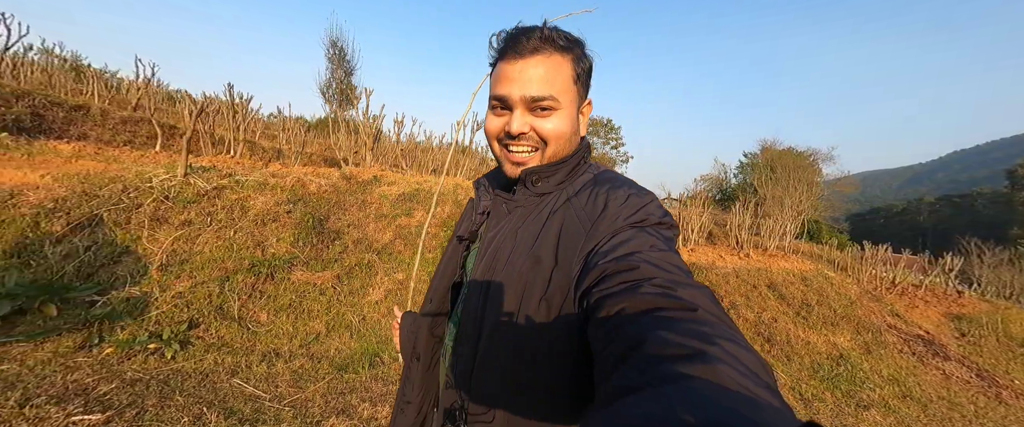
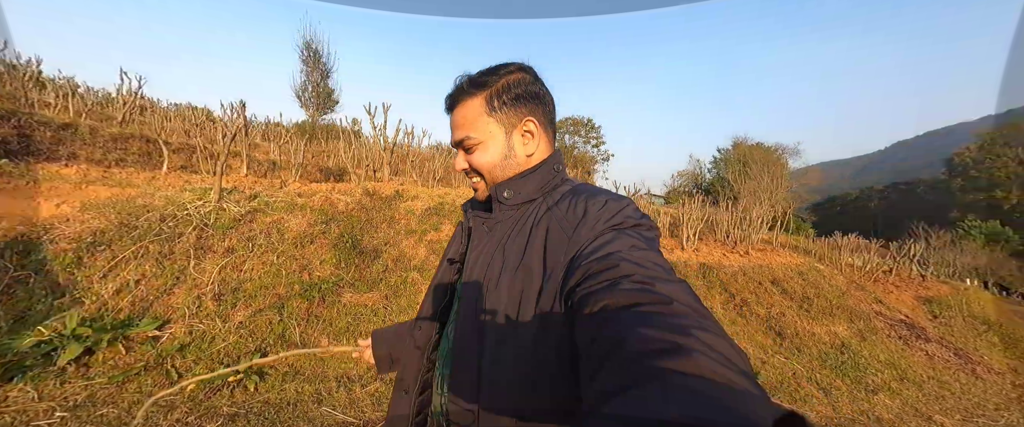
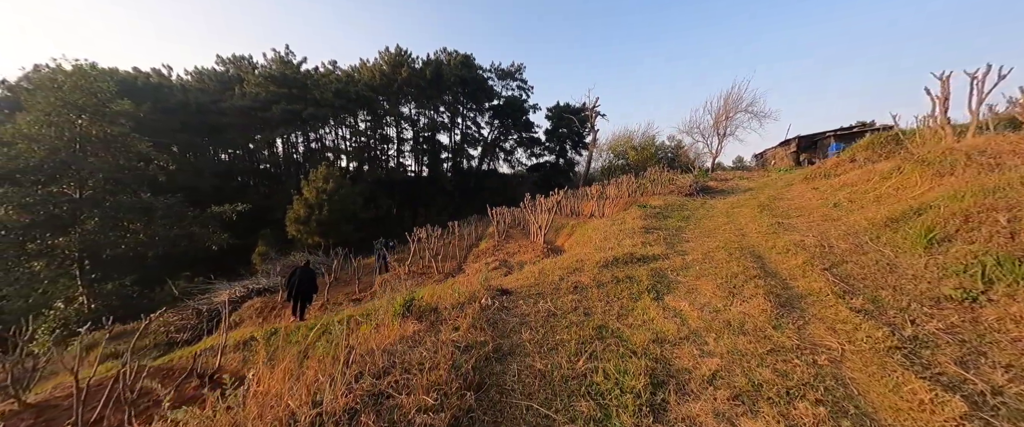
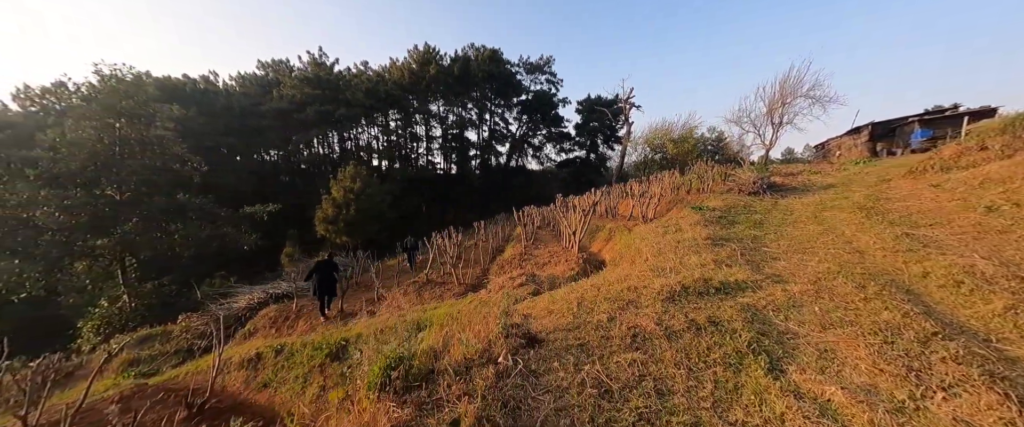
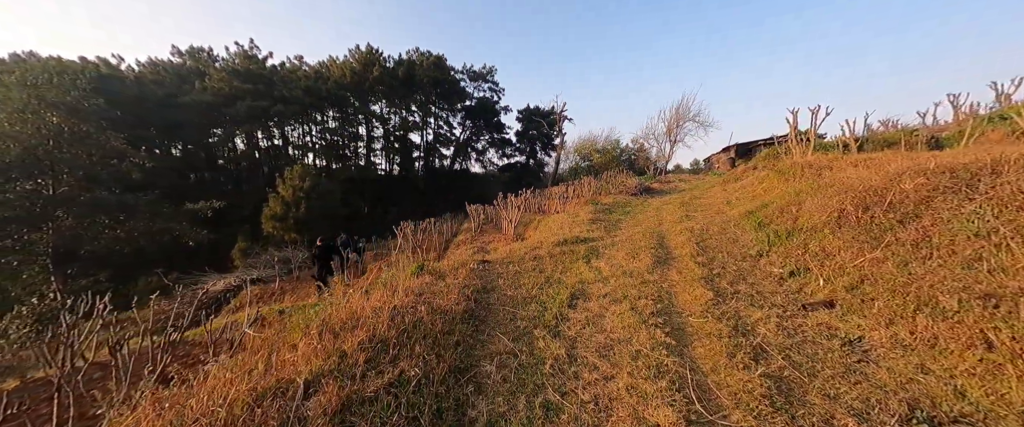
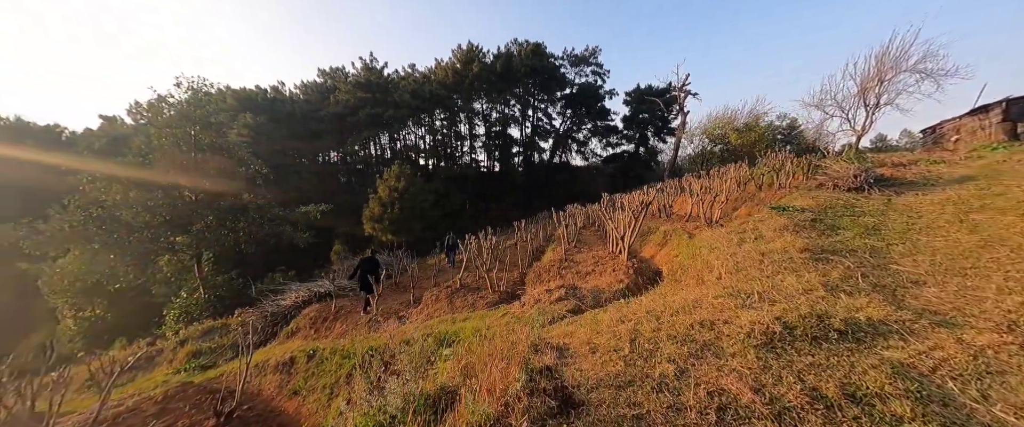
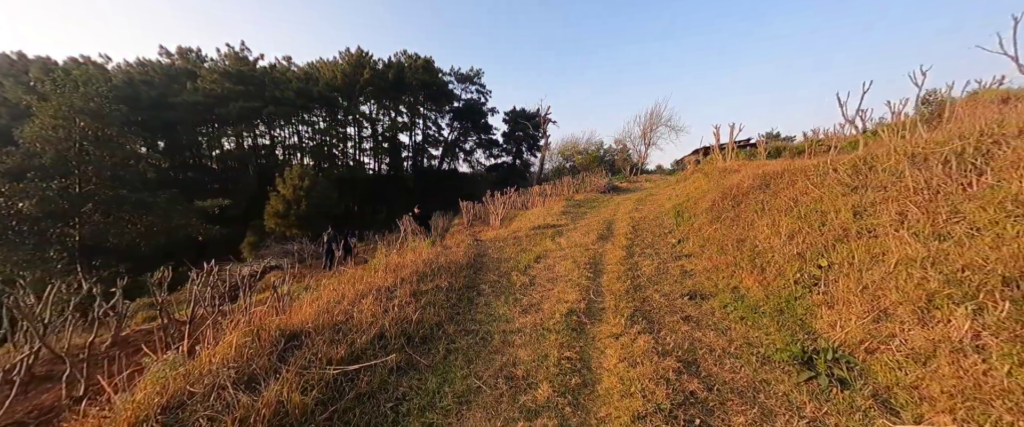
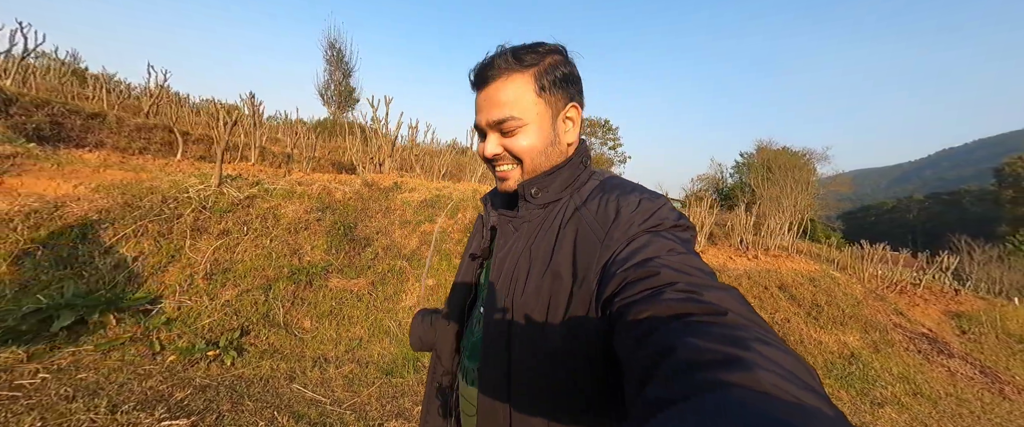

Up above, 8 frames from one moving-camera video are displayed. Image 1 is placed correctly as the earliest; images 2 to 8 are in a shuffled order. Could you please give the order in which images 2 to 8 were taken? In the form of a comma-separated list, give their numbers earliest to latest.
8, 2, 7, 5, 3, 4, 6
